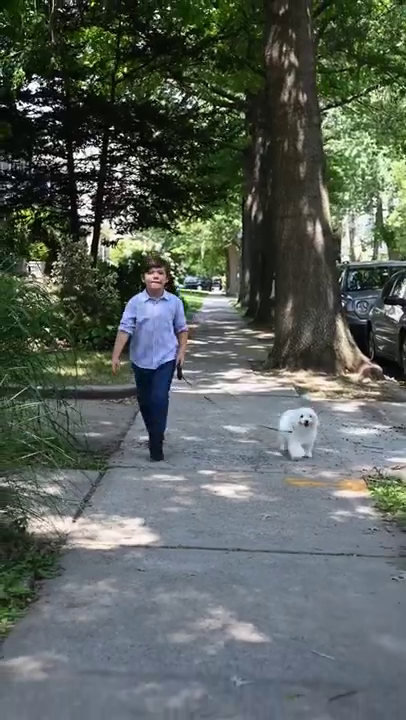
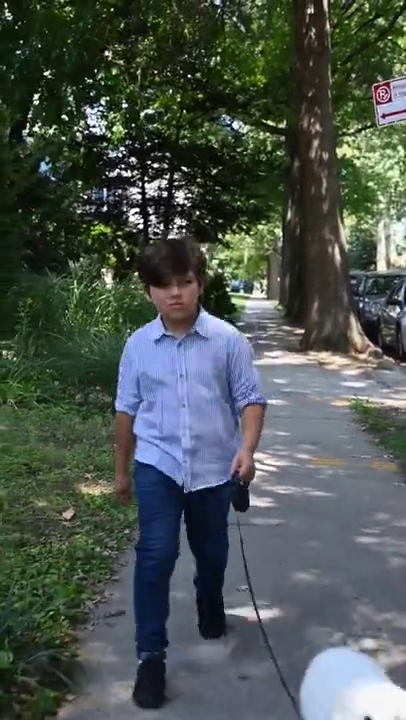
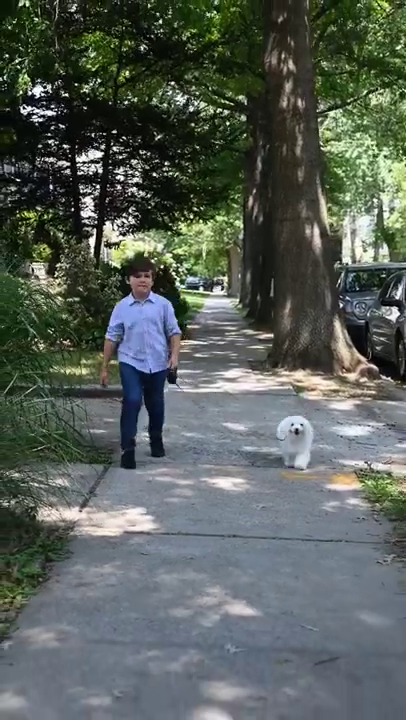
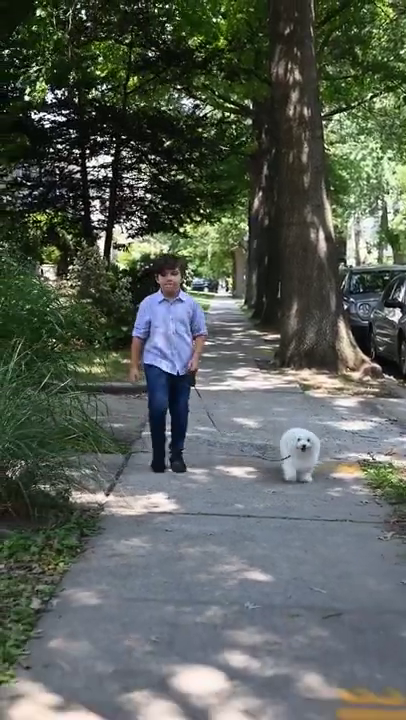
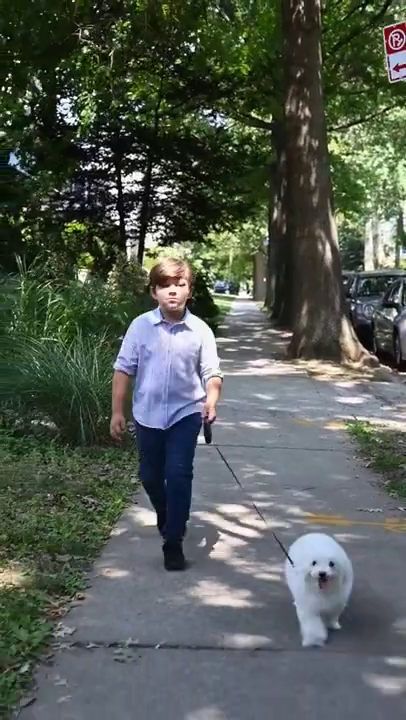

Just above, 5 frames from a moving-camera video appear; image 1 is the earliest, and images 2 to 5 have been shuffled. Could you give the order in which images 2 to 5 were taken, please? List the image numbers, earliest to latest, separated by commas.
3, 4, 5, 2
